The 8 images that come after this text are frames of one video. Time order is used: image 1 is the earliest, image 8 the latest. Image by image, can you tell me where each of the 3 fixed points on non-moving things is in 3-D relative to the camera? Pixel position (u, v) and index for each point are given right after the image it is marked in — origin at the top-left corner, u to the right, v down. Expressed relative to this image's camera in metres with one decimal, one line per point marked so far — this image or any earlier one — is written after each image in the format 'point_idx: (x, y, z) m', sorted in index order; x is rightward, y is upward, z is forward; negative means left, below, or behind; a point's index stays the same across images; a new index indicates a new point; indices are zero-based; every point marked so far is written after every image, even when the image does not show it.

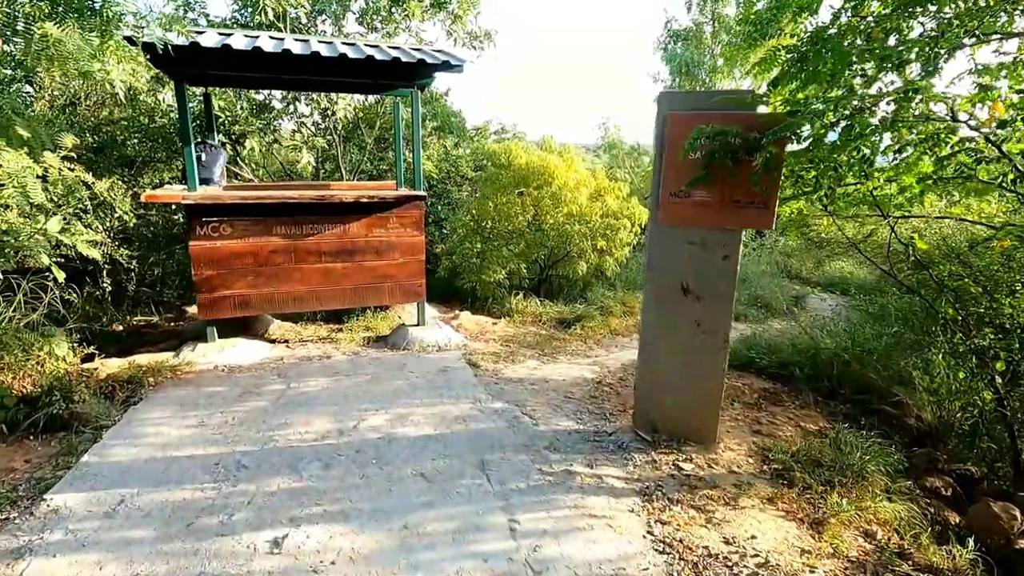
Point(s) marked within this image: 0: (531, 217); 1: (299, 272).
0: (+0.2, +0.9, +6.9) m
1: (-1.9, +0.1, +4.8) m
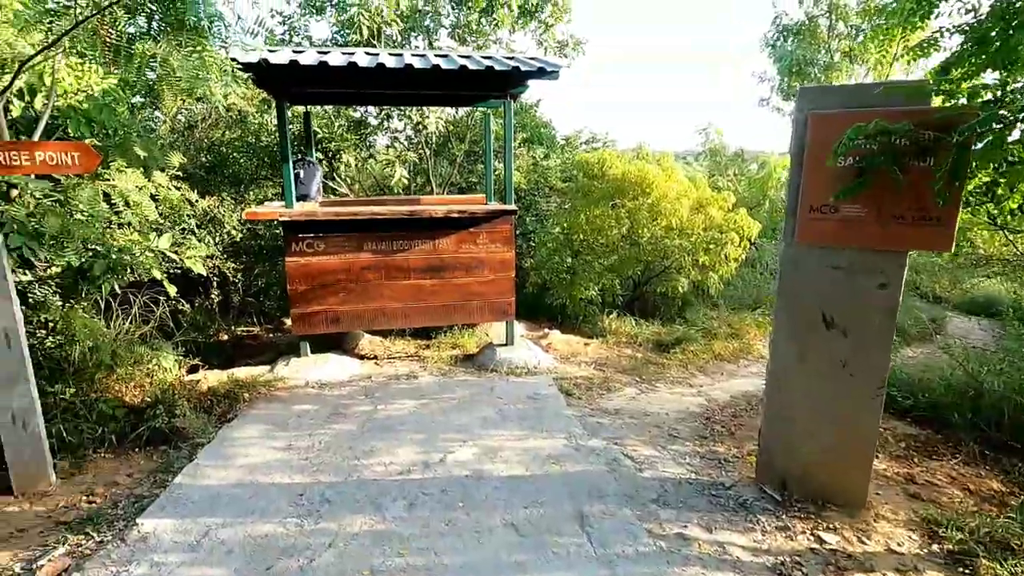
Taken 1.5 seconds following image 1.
0: (+1.4, +0.7, +6.5) m
1: (-1.1, 0.0, +4.8) m
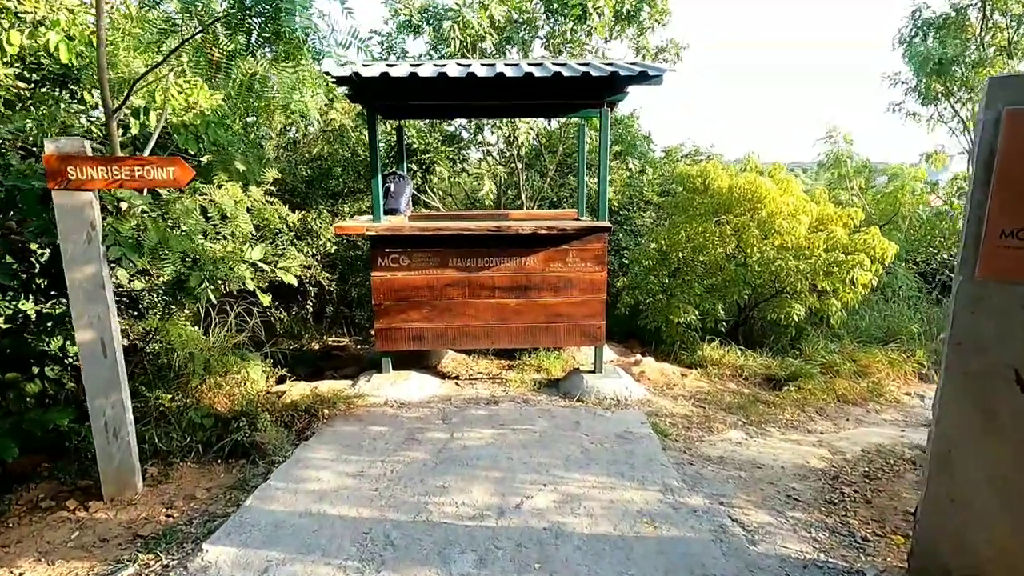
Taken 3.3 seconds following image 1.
0: (+2.4, +0.4, +5.9) m
1: (-0.3, -0.2, +4.6) m
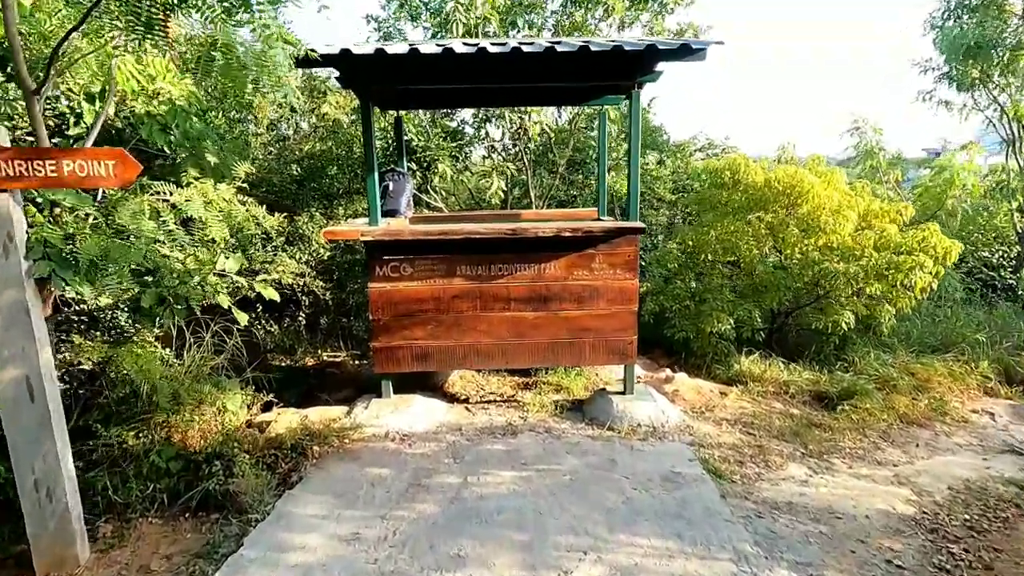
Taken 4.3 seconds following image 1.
0: (+2.5, +0.4, +5.3) m
1: (-0.2, -0.3, +4.0) m
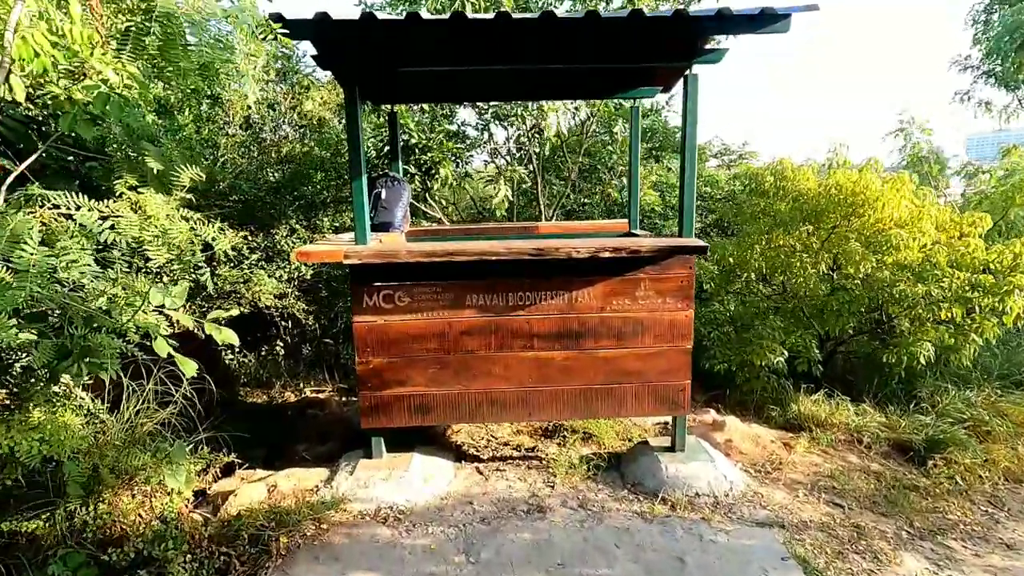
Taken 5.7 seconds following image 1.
0: (+2.7, +0.2, +4.5) m
1: (-0.1, -0.4, +3.2) m
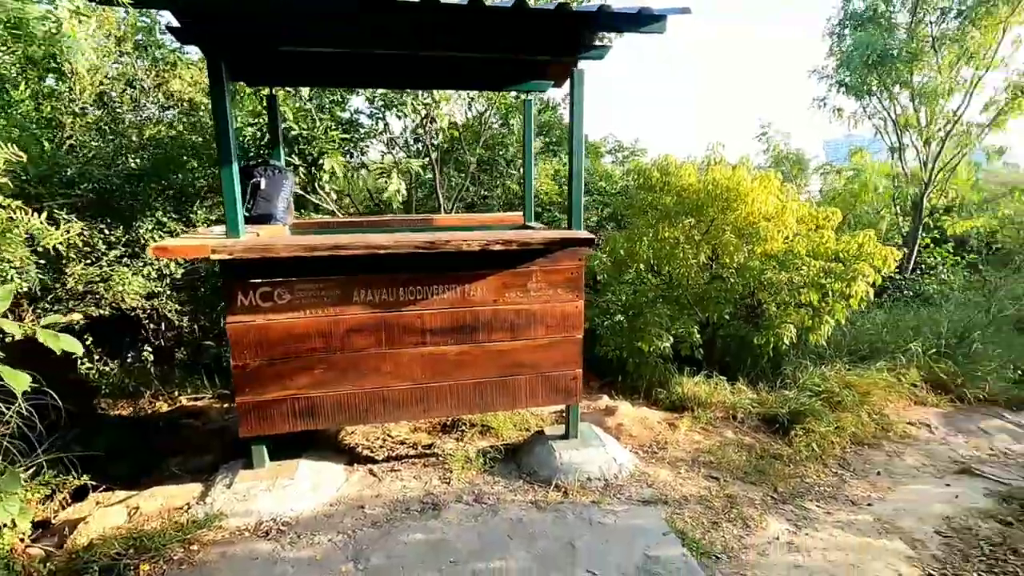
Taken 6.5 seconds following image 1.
0: (+1.8, +0.3, +4.9) m
1: (-0.7, -0.4, +3.1) m
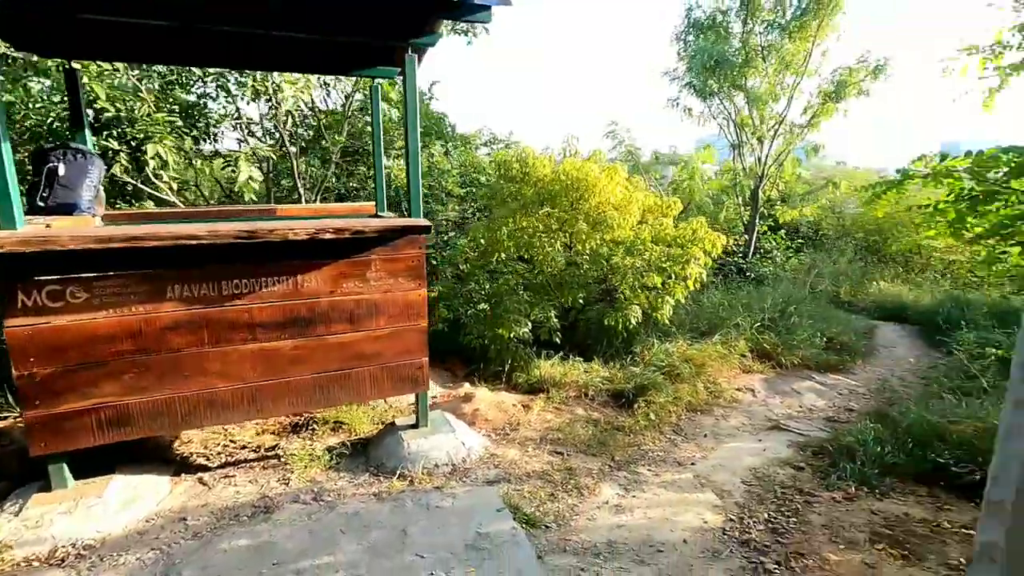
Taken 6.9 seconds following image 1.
0: (+0.5, +0.4, +5.1) m
1: (-1.6, -0.4, +2.9) m
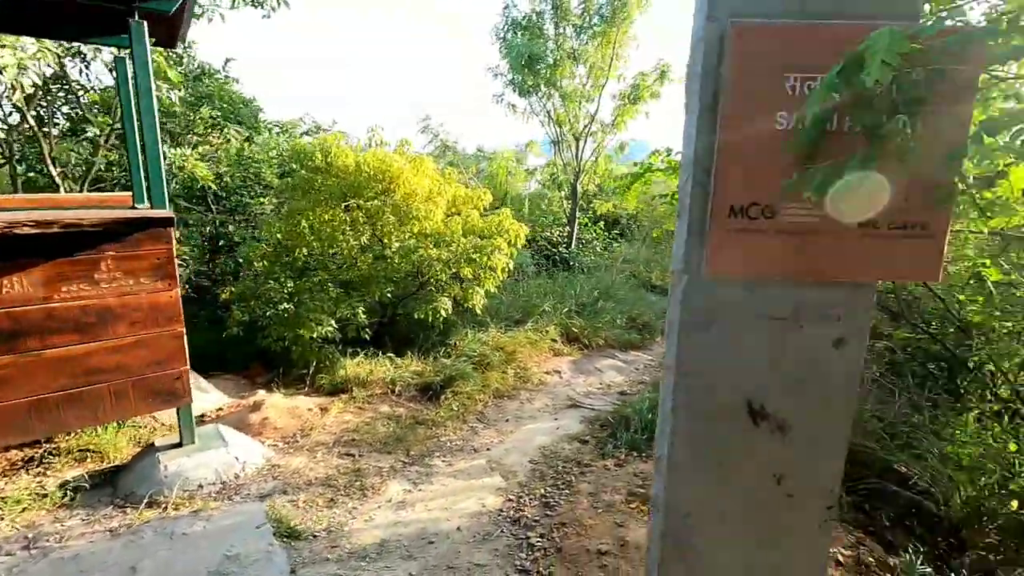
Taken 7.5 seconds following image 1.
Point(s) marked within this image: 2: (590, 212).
0: (-1.3, +0.4, +4.9) m
1: (-2.7, -0.4, +2.2) m
2: (+1.4, +1.4, +9.6) m
